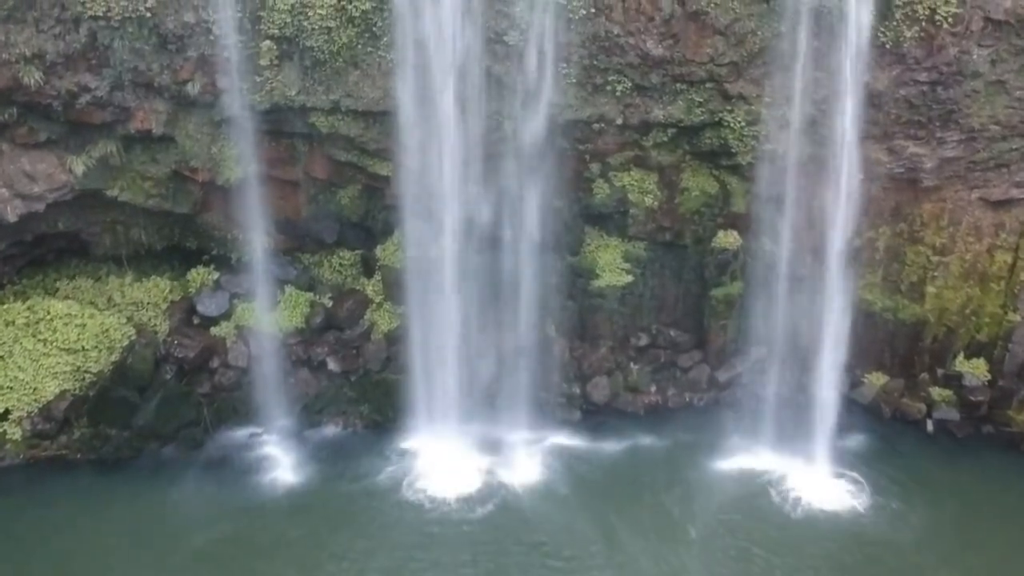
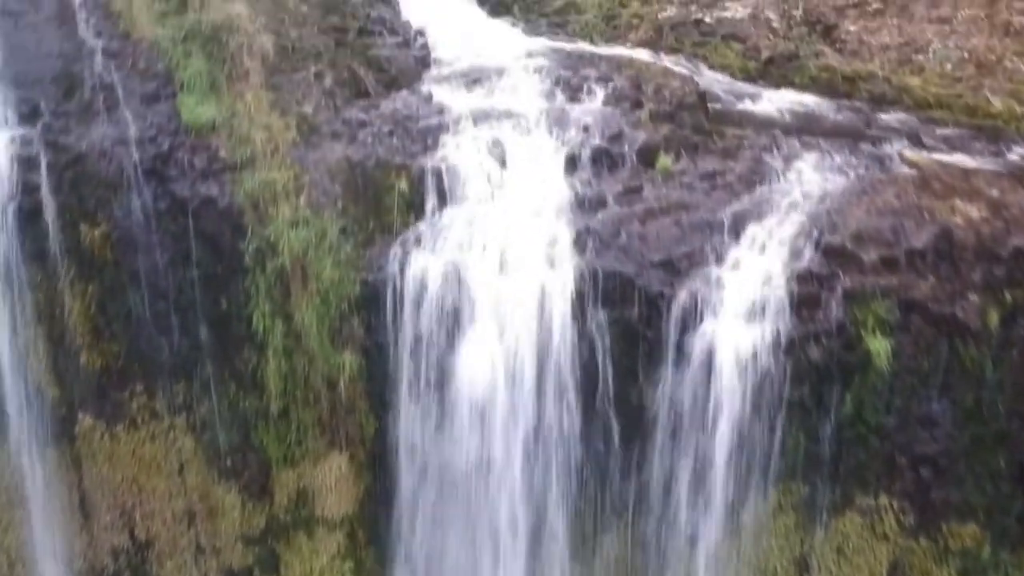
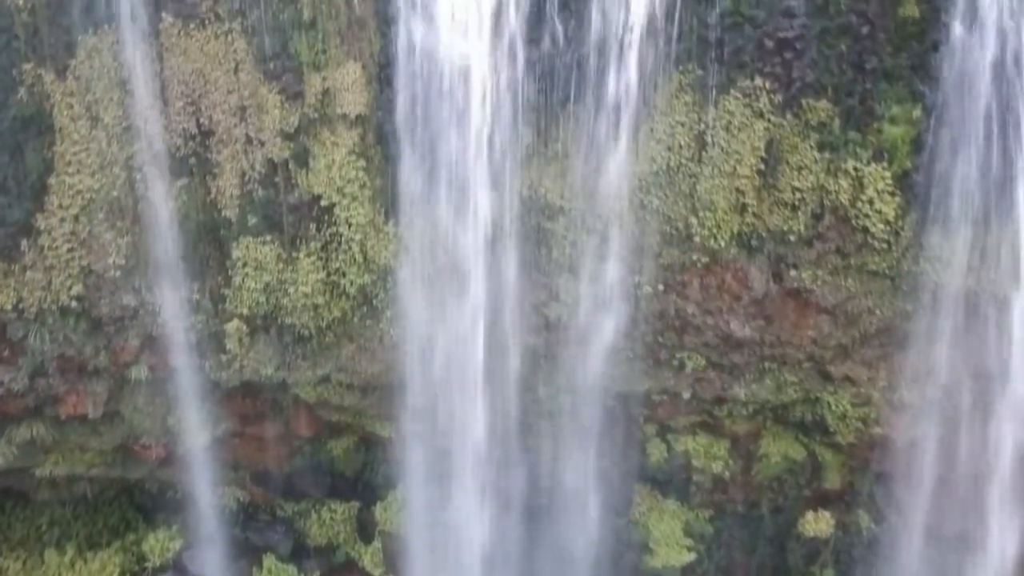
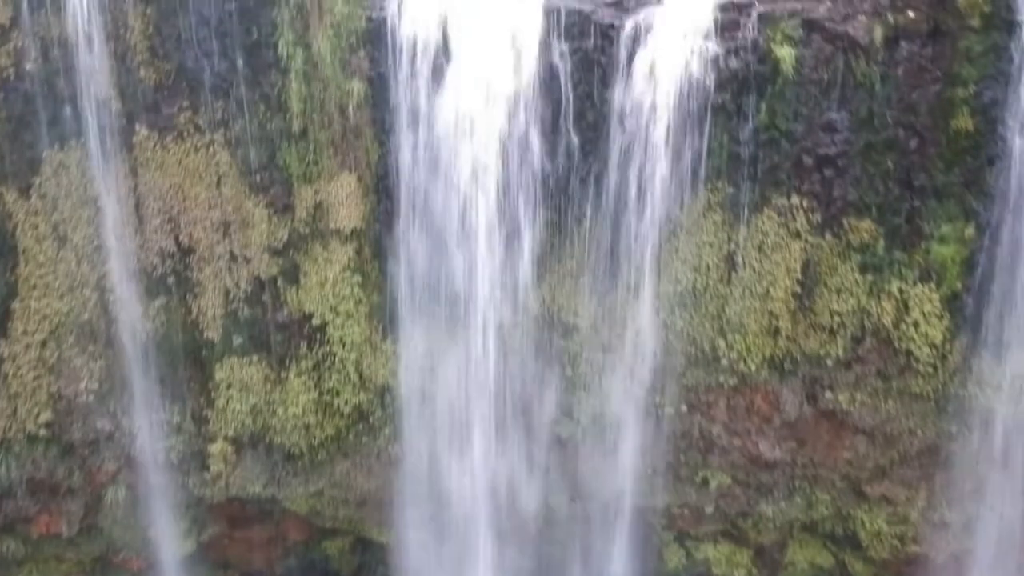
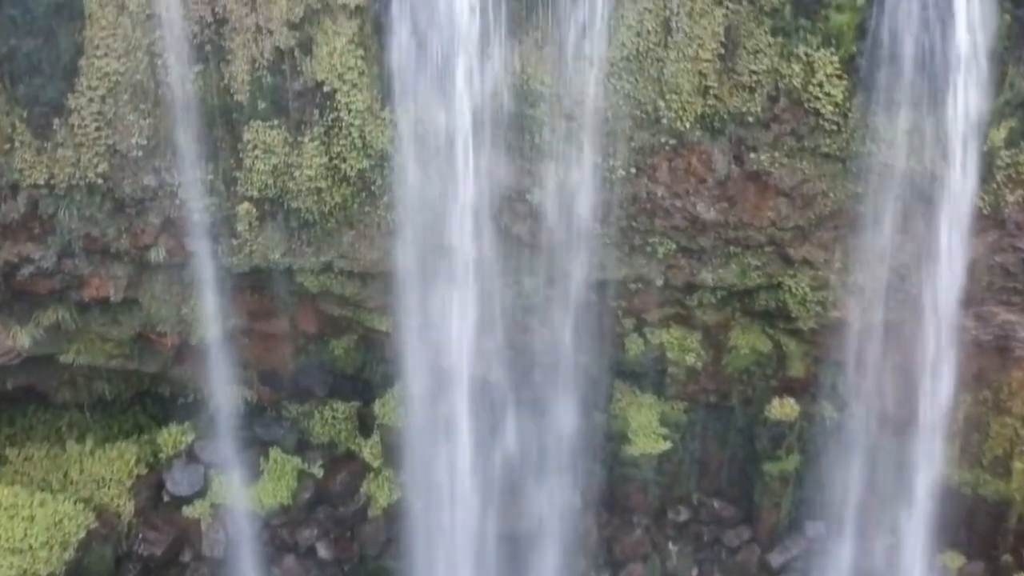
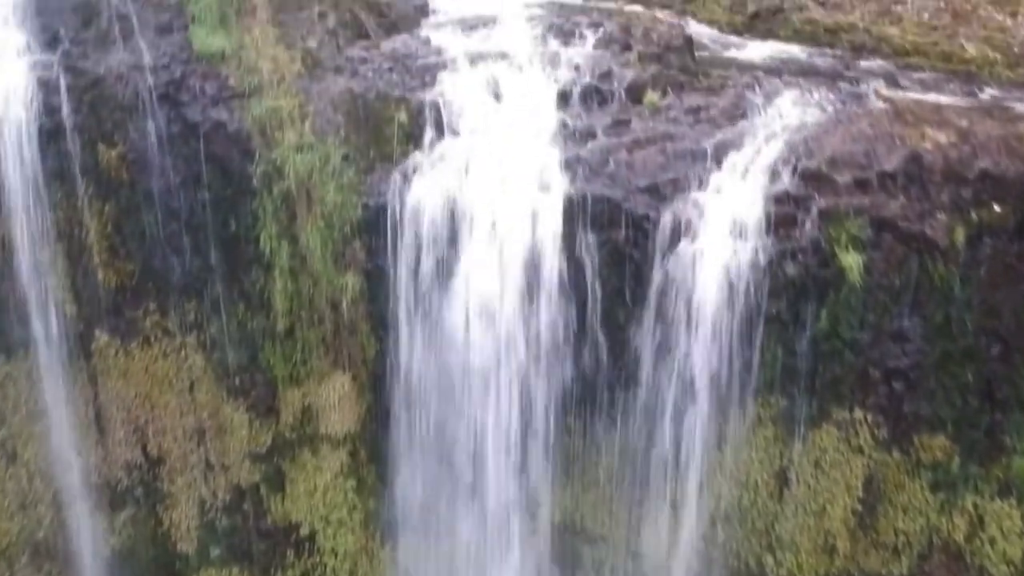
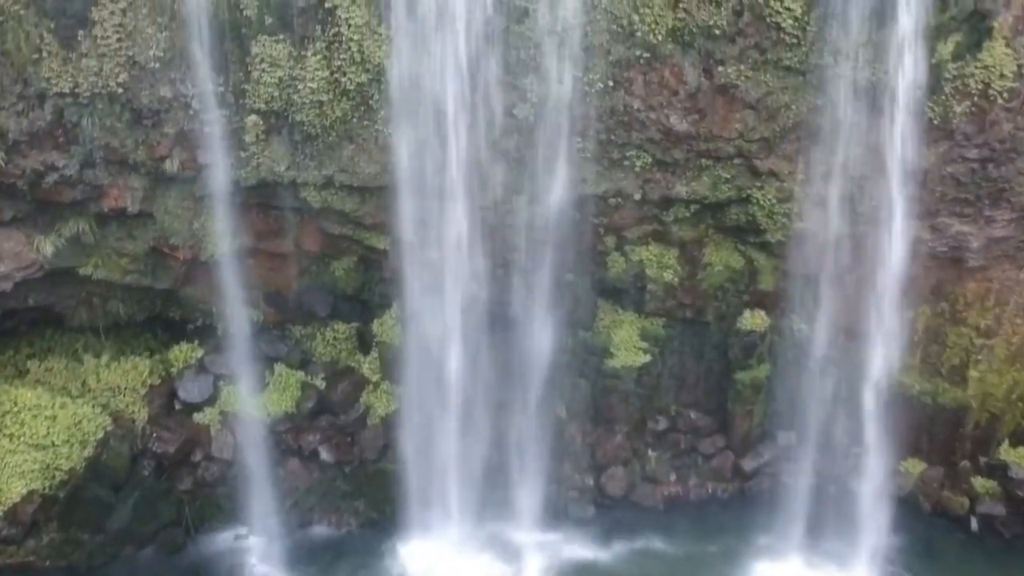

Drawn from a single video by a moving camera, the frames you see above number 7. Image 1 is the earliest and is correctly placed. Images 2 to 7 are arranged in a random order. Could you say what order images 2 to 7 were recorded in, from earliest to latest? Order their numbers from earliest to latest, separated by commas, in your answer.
7, 5, 3, 4, 6, 2
